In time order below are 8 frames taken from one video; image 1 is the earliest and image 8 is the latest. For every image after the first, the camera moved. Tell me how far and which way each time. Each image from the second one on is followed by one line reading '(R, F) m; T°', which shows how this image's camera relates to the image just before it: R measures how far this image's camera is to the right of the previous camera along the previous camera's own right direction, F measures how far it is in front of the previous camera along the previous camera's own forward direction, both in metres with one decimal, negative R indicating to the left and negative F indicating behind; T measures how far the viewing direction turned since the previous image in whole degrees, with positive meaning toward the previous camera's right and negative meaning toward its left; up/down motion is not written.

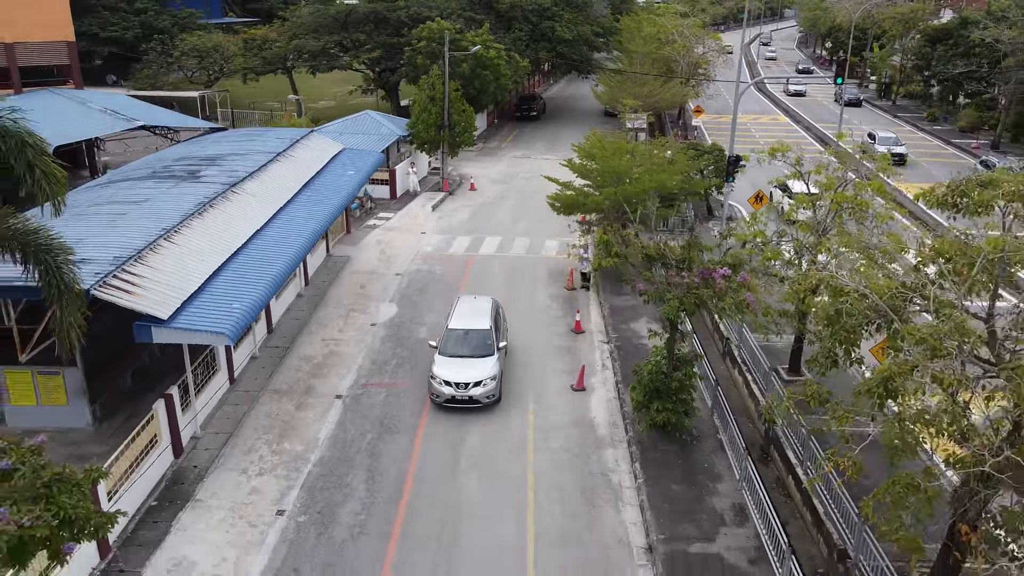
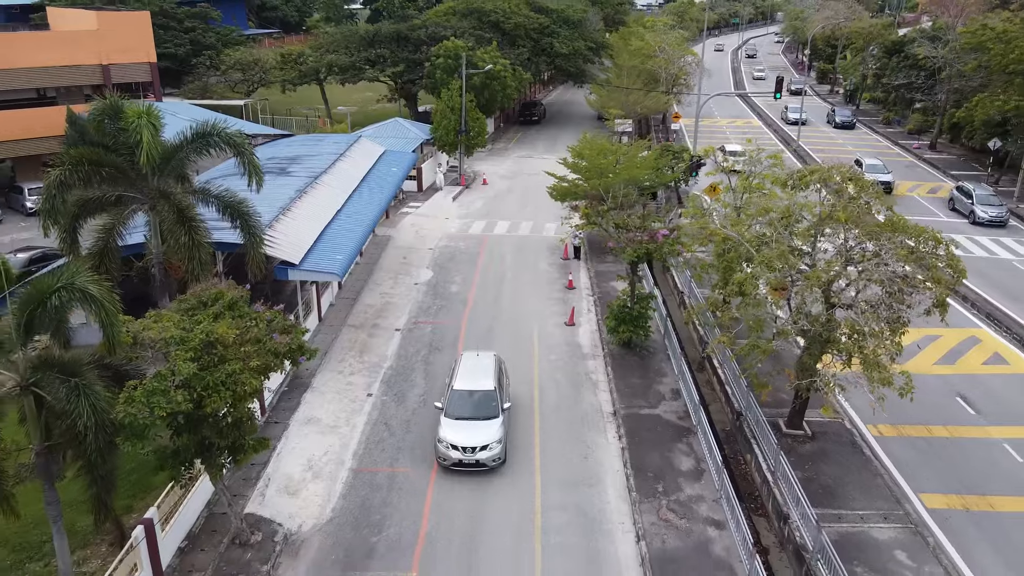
(-0.3, -6.1) m; 0°
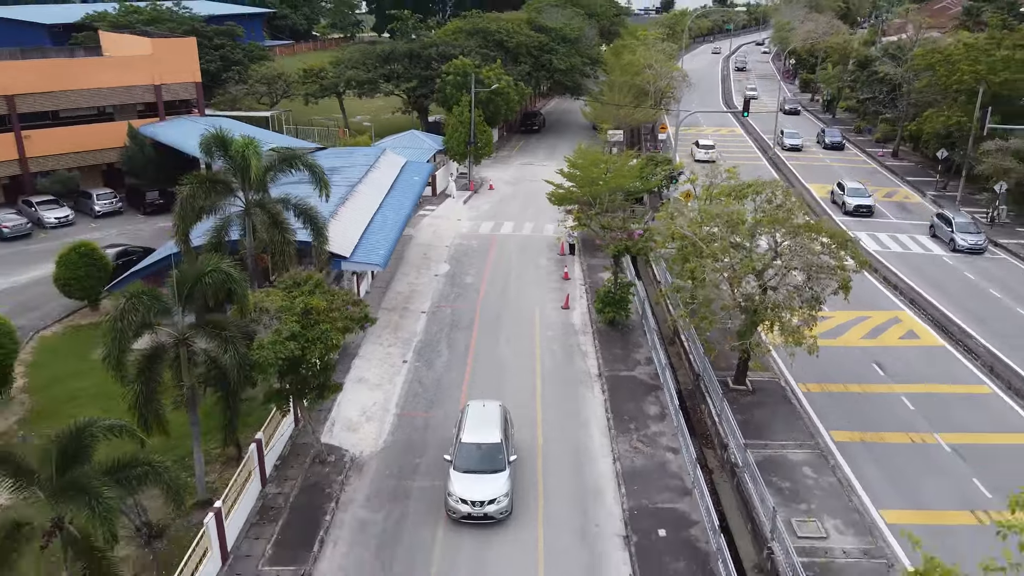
(-0.2, -4.6) m; 0°
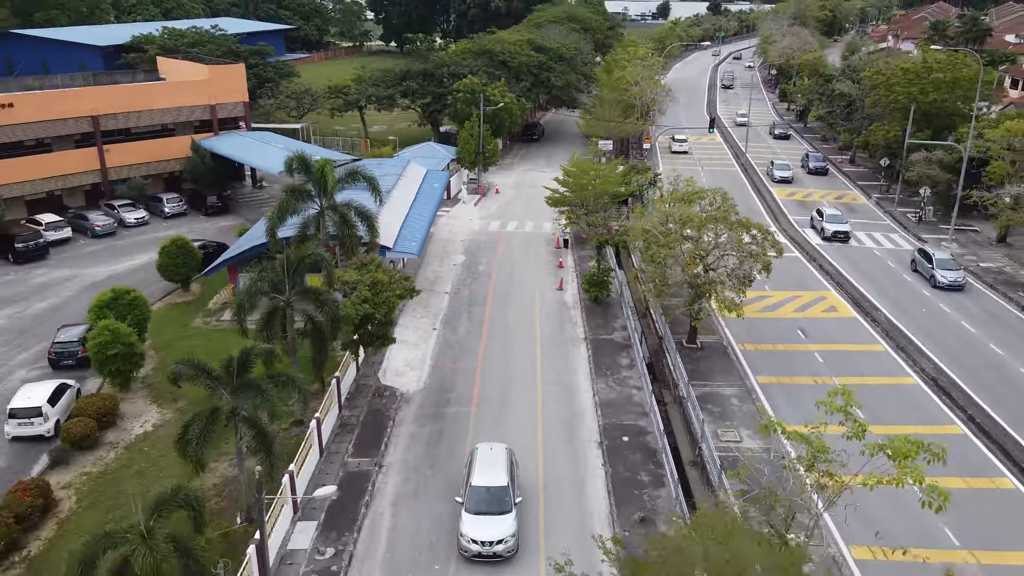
(-0.2, -6.6) m; 0°
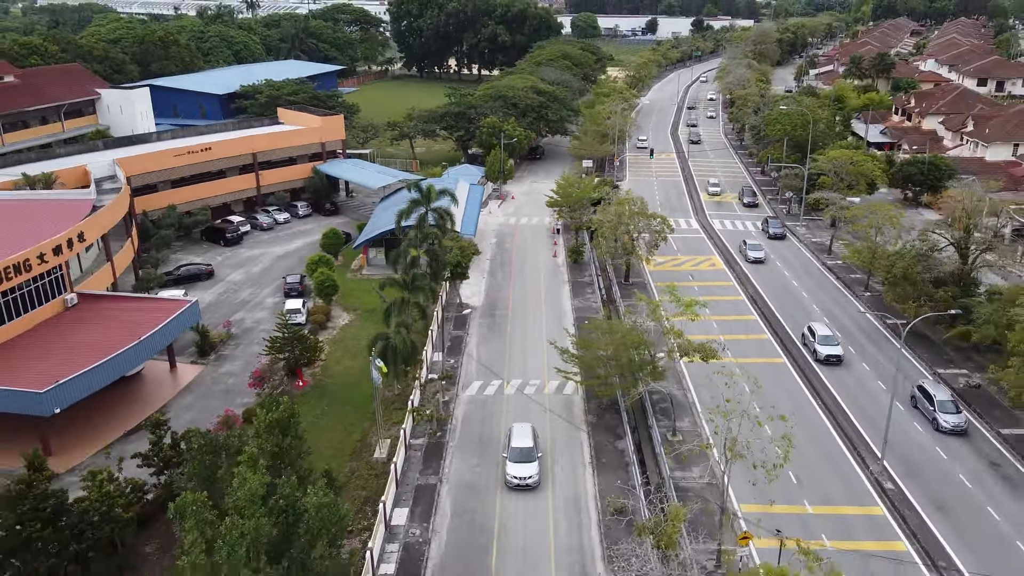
(-0.9, -22.5) m; 0°
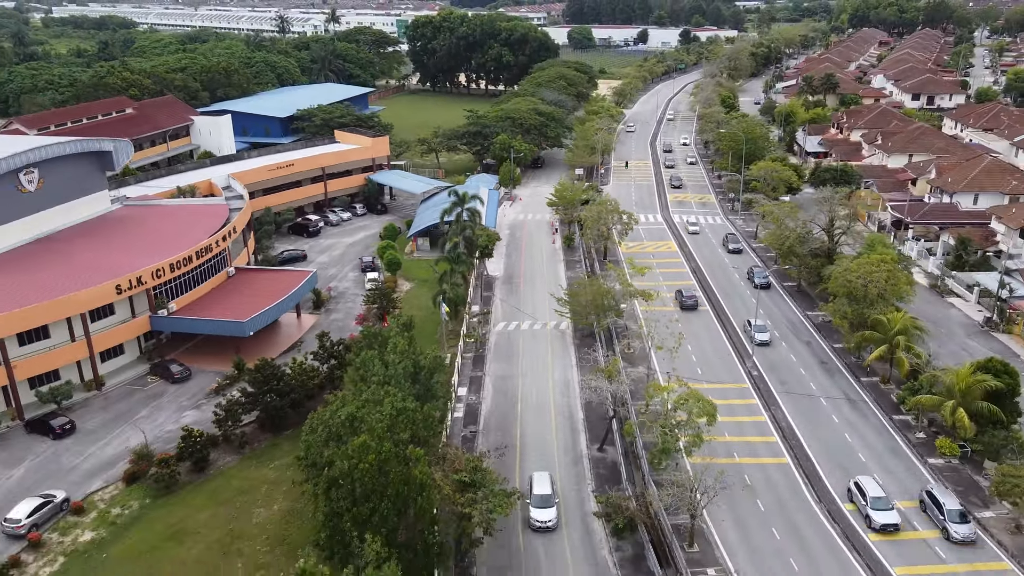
(-0.9, -19.5) m; 0°
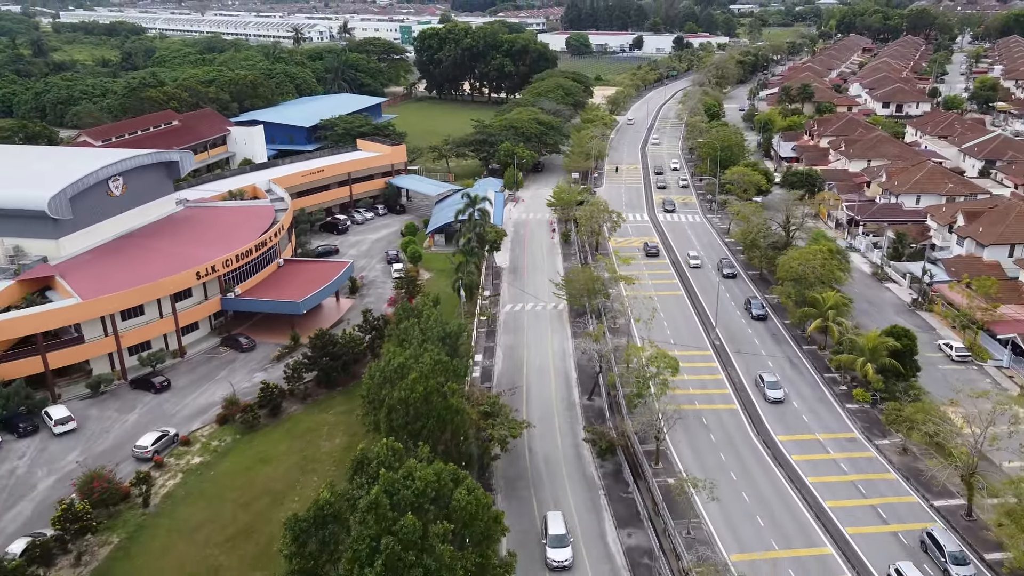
(-0.5, -11.0) m; 0°
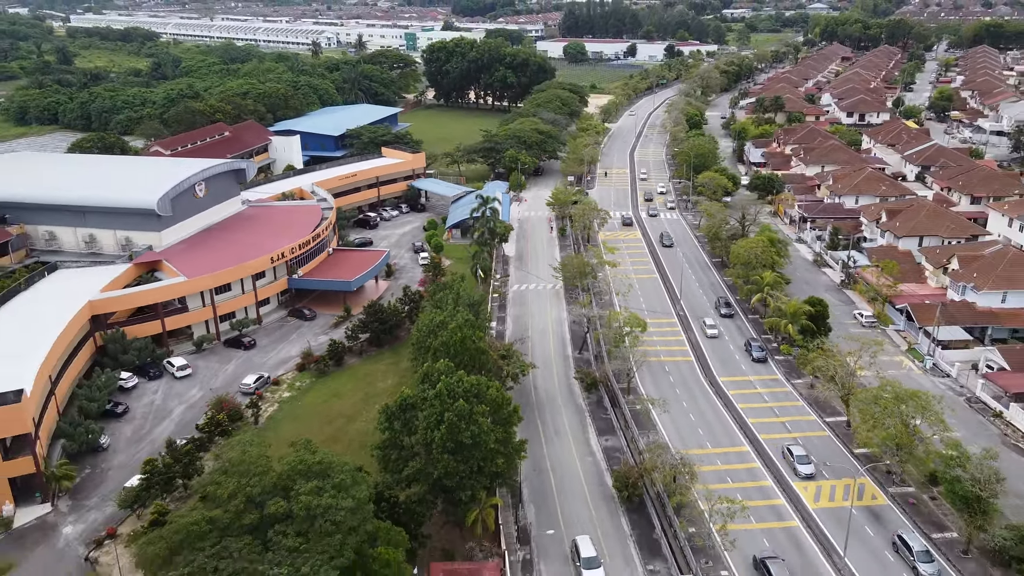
(-0.8, -15.9) m; 0°
